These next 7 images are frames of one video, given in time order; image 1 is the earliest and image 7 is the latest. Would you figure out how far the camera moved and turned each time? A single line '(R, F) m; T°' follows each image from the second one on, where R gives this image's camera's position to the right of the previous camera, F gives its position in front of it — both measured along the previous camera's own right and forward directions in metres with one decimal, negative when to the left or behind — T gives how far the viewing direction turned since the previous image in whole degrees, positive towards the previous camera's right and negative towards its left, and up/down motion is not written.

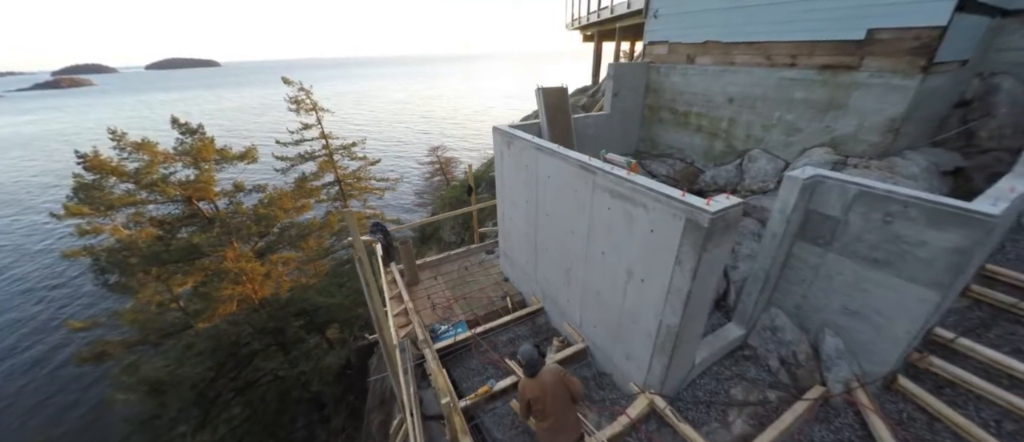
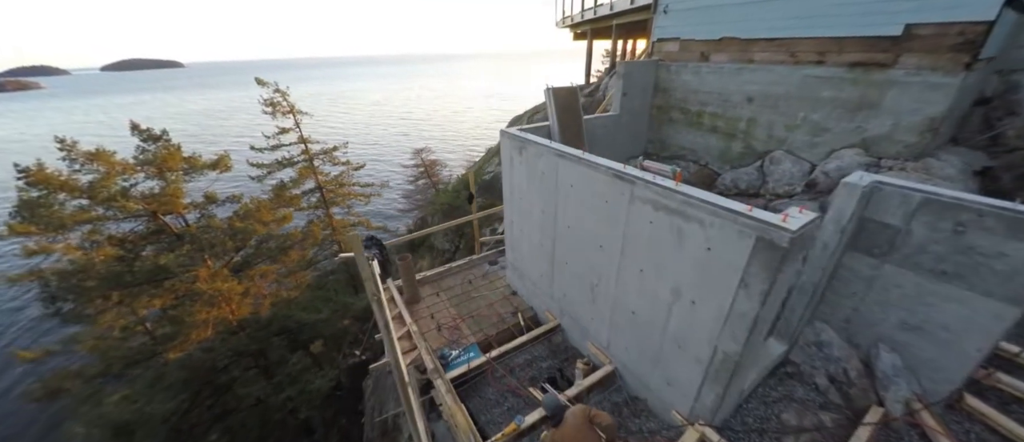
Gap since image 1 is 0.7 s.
(-0.4, +0.4) m; +3°
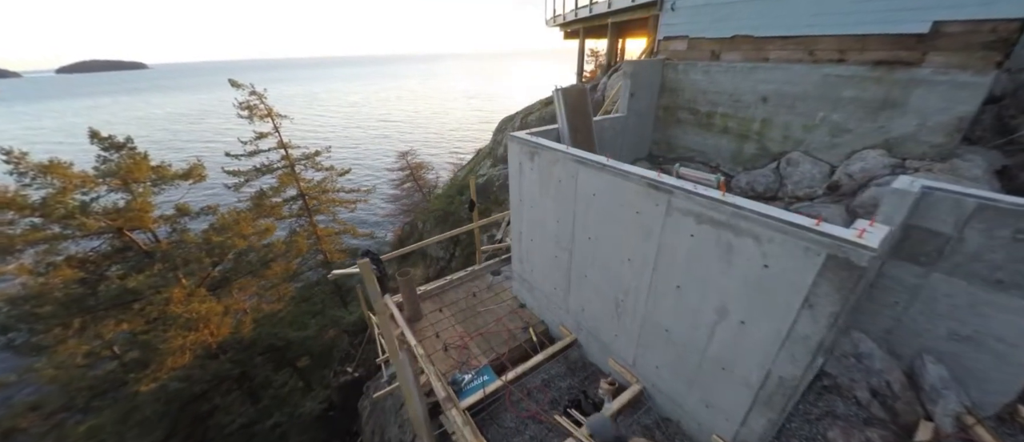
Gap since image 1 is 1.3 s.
(-0.4, +0.3) m; +3°
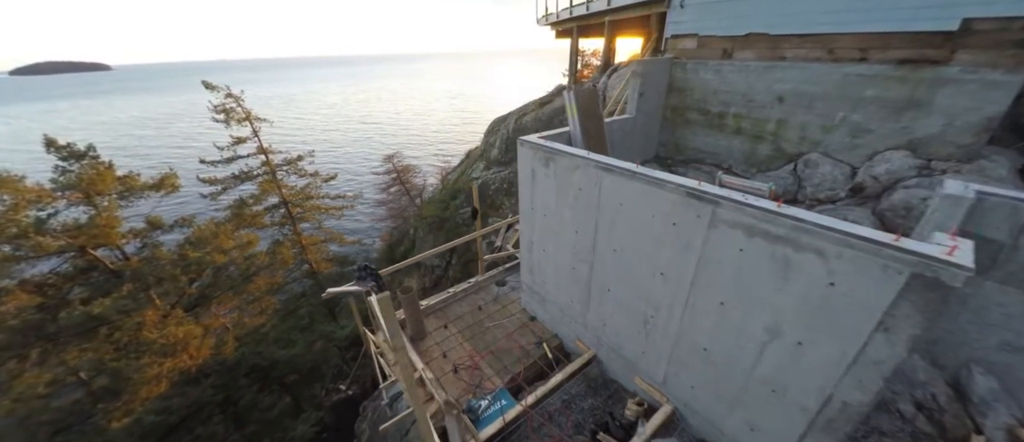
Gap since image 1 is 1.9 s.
(-0.4, +0.3) m; +3°
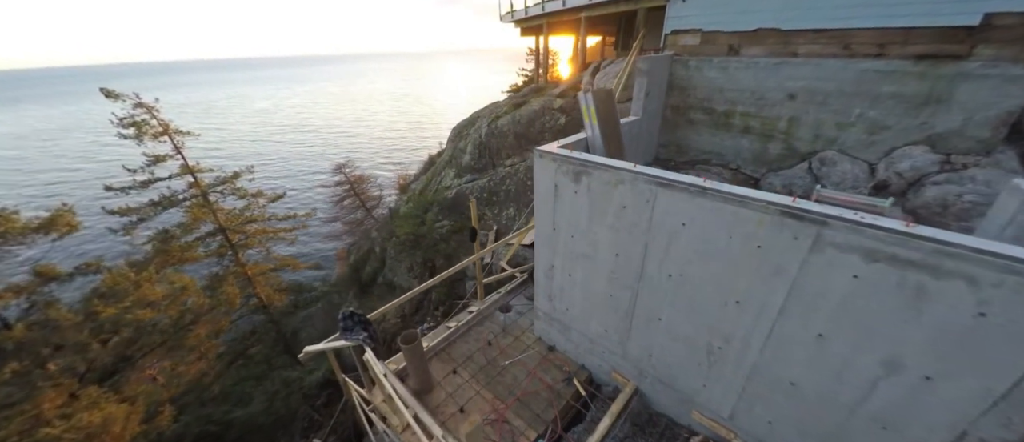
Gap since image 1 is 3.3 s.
(-0.7, +0.7) m; +8°
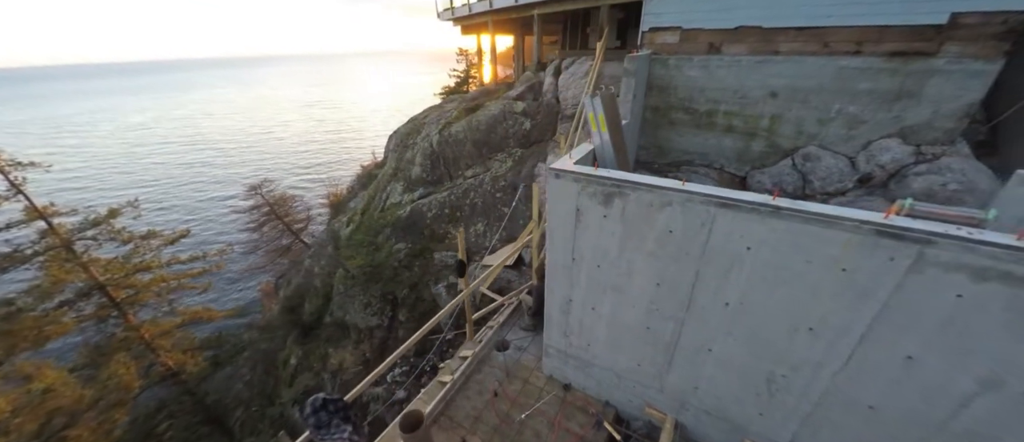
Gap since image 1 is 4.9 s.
(-0.7, +0.7) m; +11°
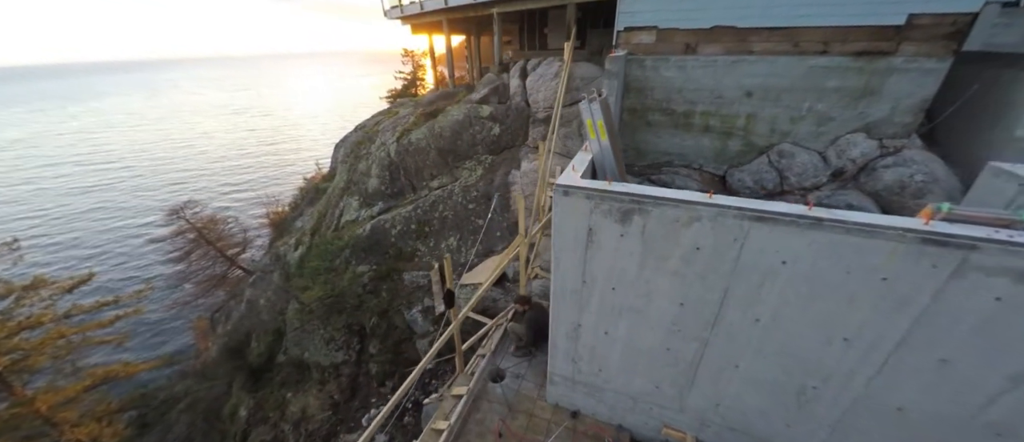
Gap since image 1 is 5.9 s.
(-0.4, +0.4) m; +8°
